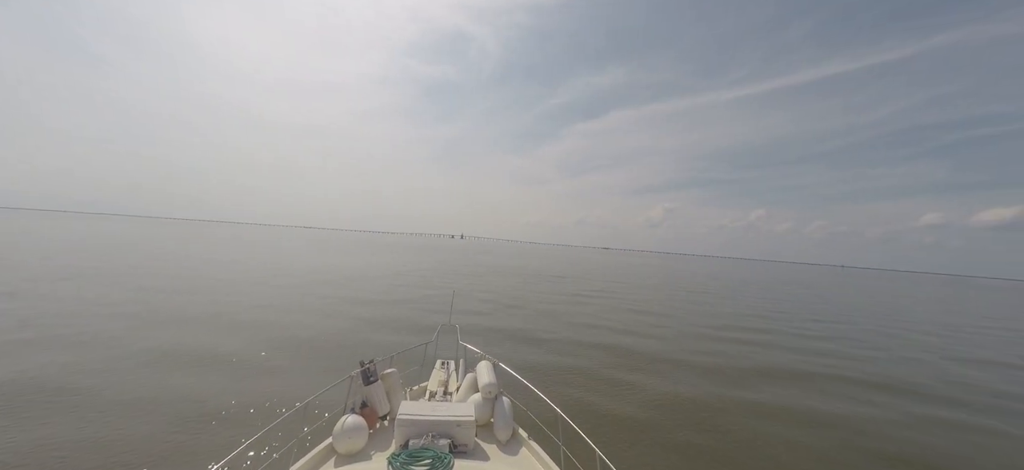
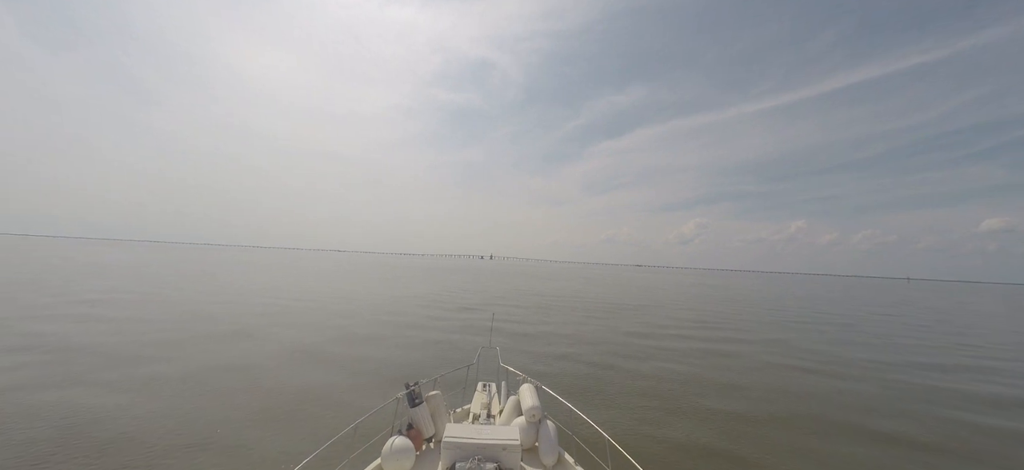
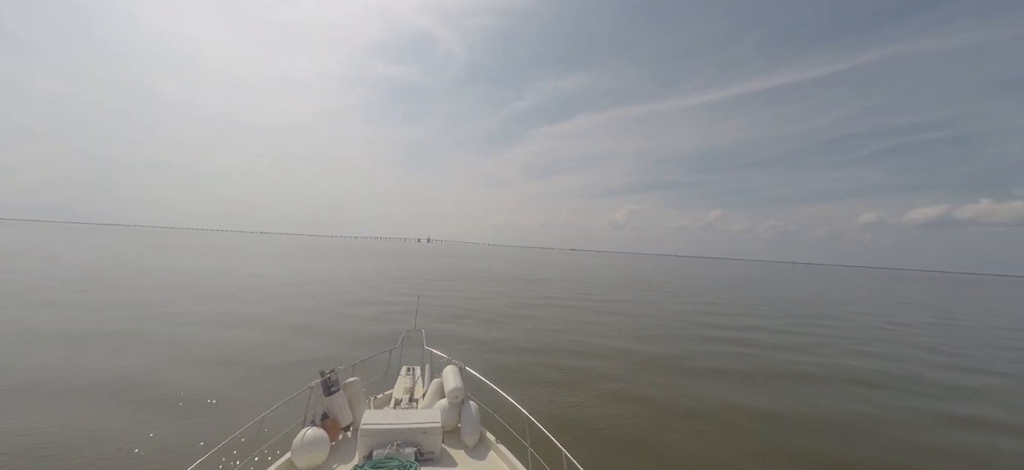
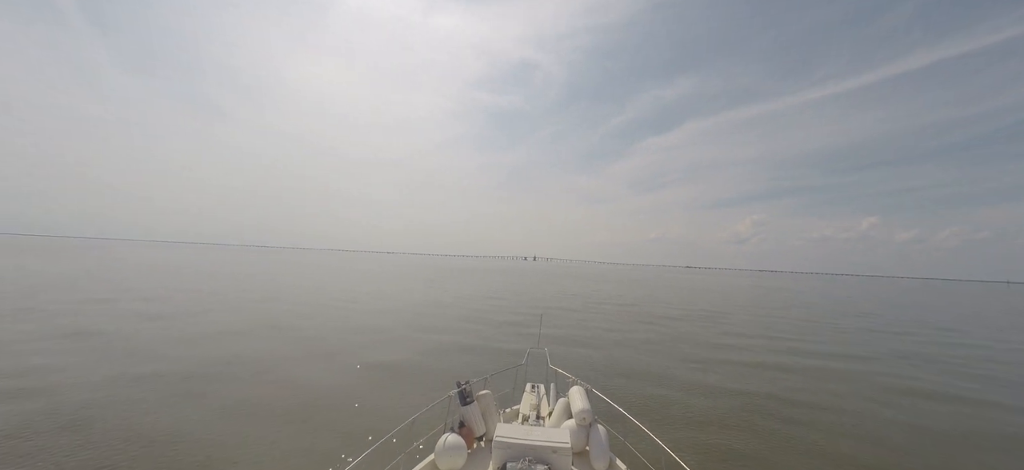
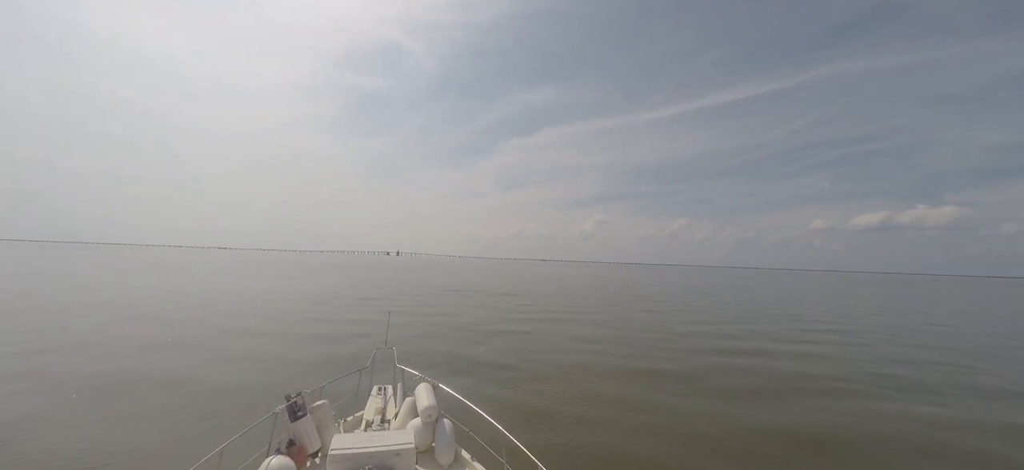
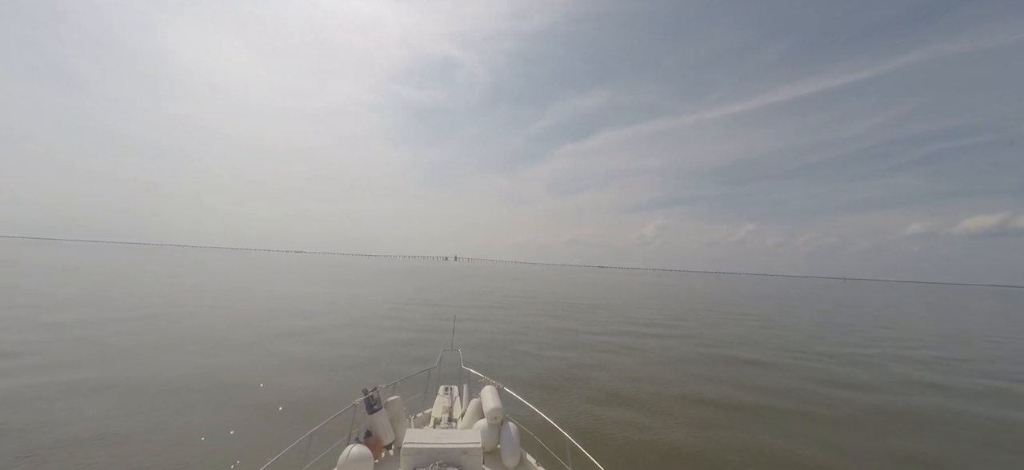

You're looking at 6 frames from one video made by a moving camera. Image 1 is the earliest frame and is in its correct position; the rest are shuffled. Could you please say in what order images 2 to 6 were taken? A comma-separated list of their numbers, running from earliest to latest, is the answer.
3, 5, 6, 2, 4
